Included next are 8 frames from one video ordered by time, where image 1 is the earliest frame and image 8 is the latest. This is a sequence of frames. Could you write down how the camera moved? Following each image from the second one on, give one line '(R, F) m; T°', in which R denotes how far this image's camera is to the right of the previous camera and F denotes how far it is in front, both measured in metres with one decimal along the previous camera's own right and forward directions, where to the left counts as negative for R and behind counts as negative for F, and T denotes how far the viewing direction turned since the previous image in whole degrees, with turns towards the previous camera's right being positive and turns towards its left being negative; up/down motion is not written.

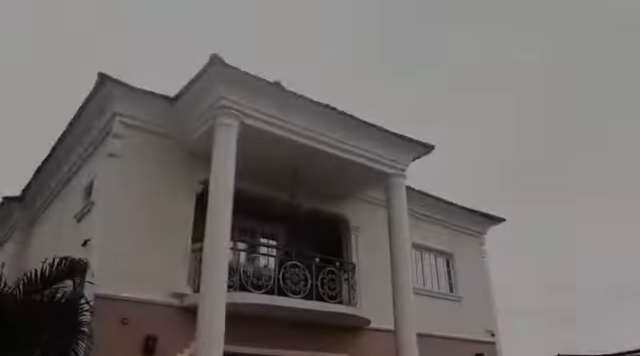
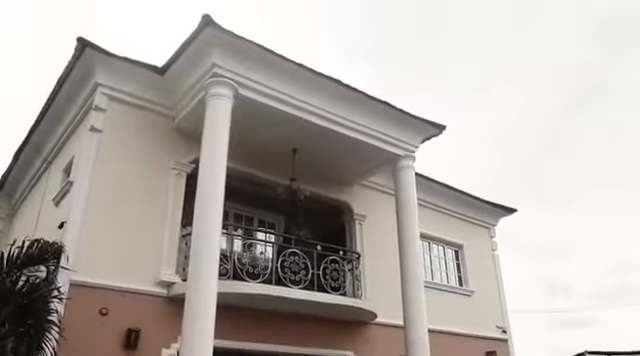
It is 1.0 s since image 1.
(-0.1, +0.8) m; 0°
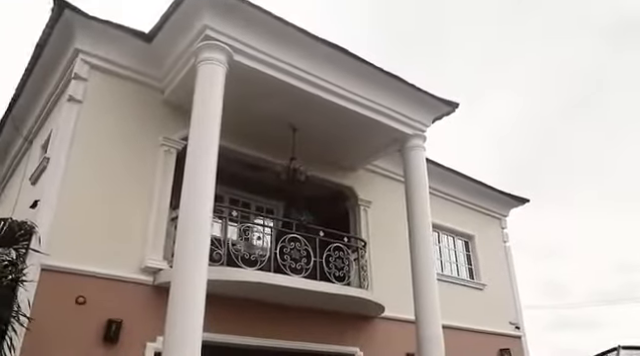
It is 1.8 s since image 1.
(0.0, +0.8) m; 0°
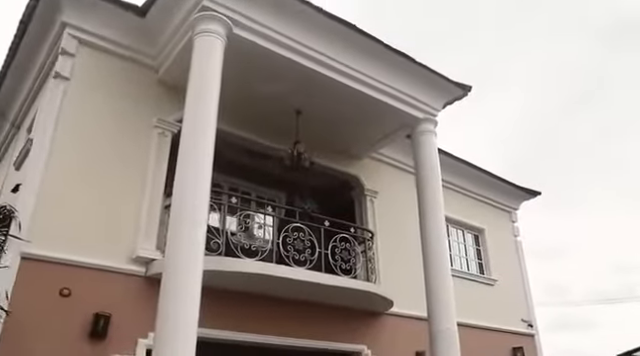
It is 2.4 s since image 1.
(-0.1, +0.5) m; 0°
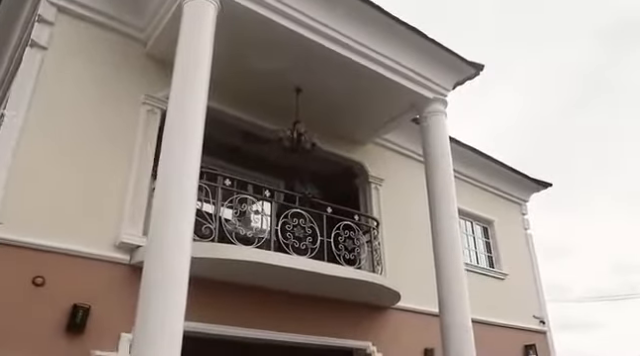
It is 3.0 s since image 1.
(0.0, +0.6) m; 0°
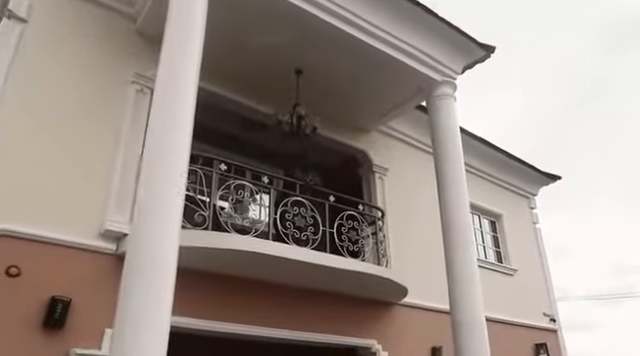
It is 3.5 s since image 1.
(0.0, +0.5) m; 0°
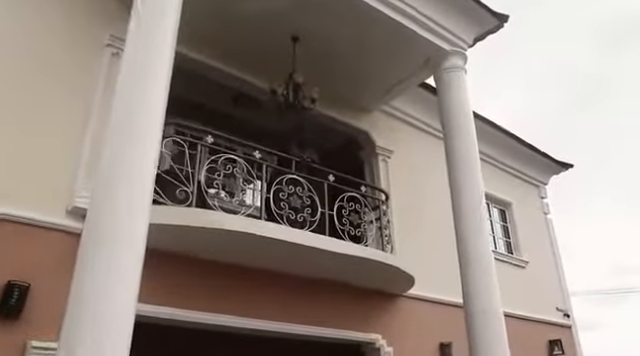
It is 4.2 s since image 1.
(0.0, +0.6) m; 0°
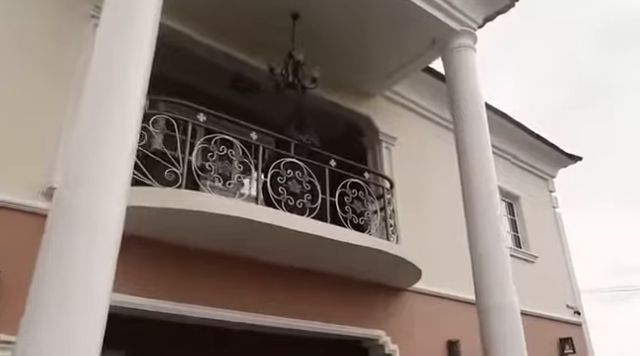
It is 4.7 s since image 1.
(0.0, +0.4) m; 0°
